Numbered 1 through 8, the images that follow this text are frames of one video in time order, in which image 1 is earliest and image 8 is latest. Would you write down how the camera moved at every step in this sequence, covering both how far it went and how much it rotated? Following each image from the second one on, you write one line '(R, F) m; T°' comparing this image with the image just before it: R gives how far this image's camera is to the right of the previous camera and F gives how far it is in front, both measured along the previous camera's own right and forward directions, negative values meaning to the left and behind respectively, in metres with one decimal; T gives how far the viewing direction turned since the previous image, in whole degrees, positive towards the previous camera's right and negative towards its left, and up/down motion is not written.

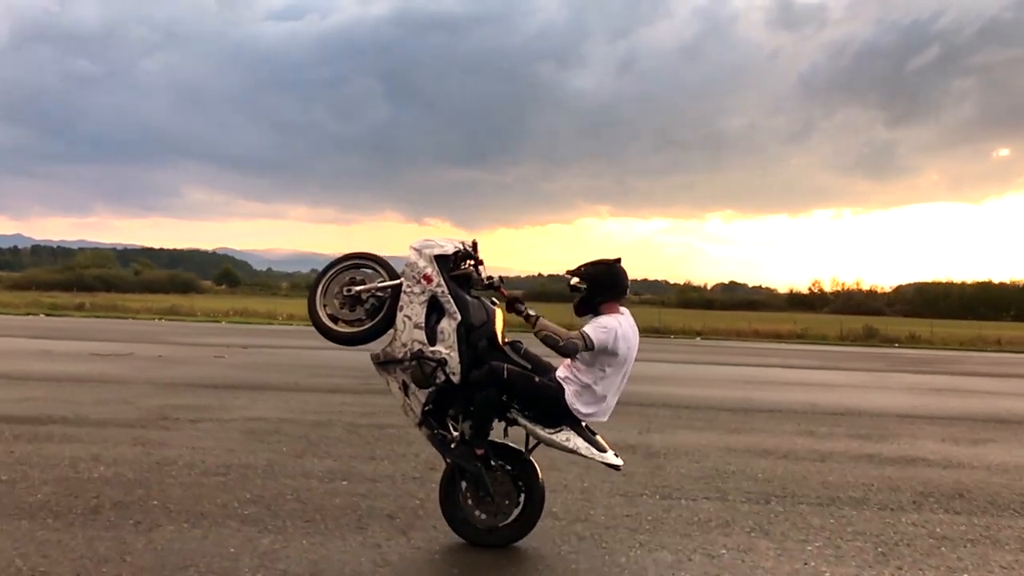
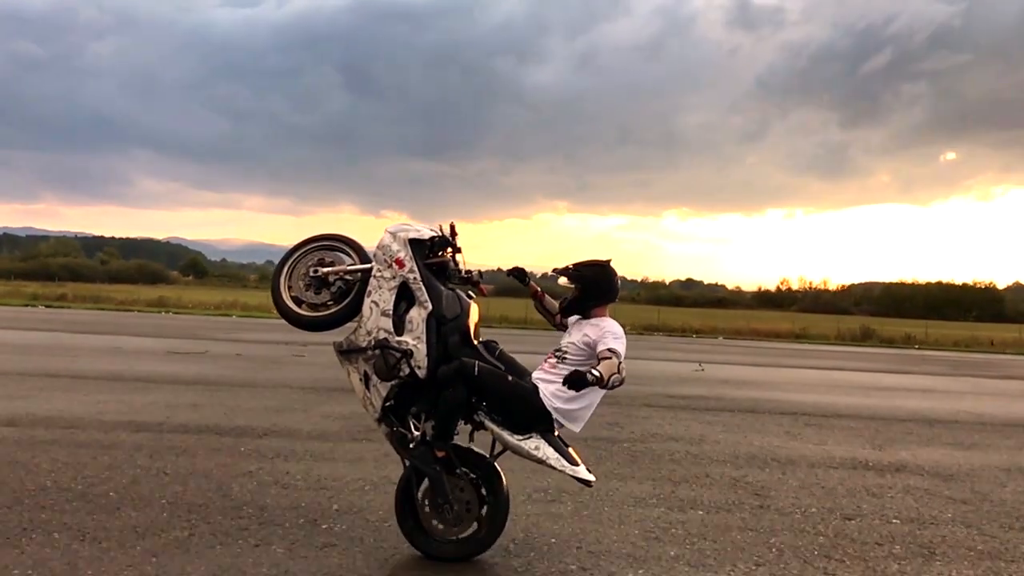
(-1.8, +0.4) m; +2°
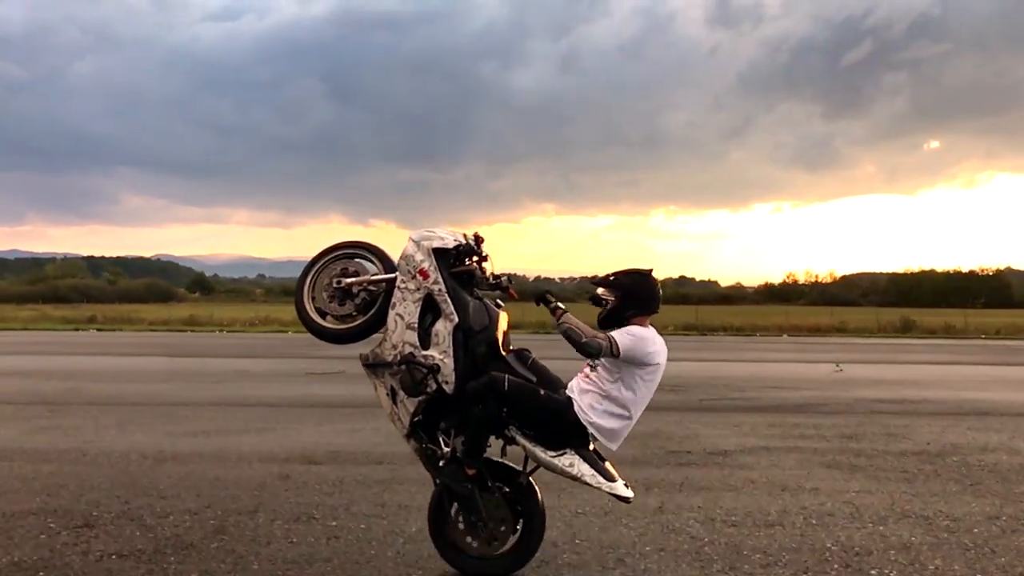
(-1.9, +0.3) m; 0°
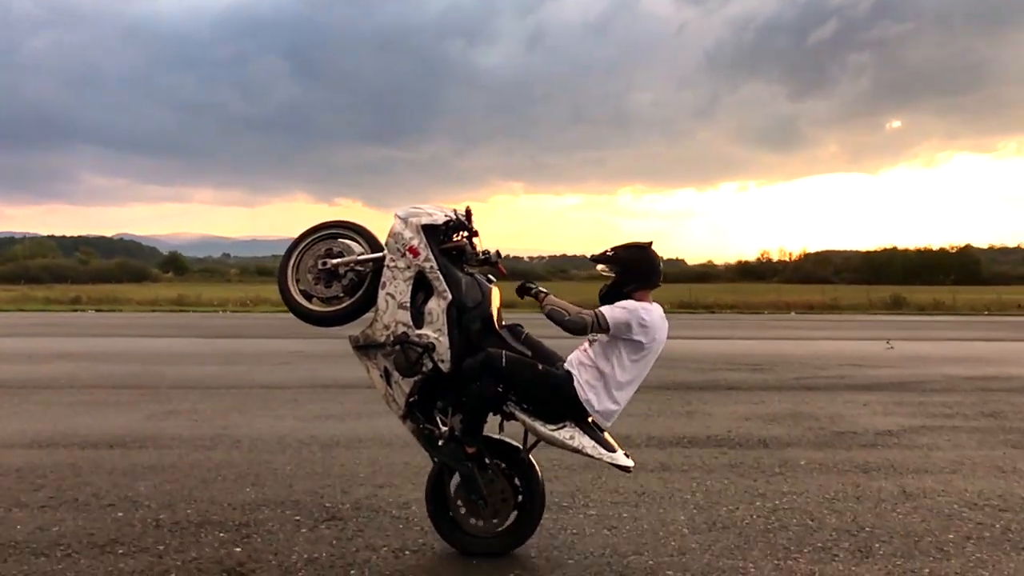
(-1.1, +0.2) m; +2°
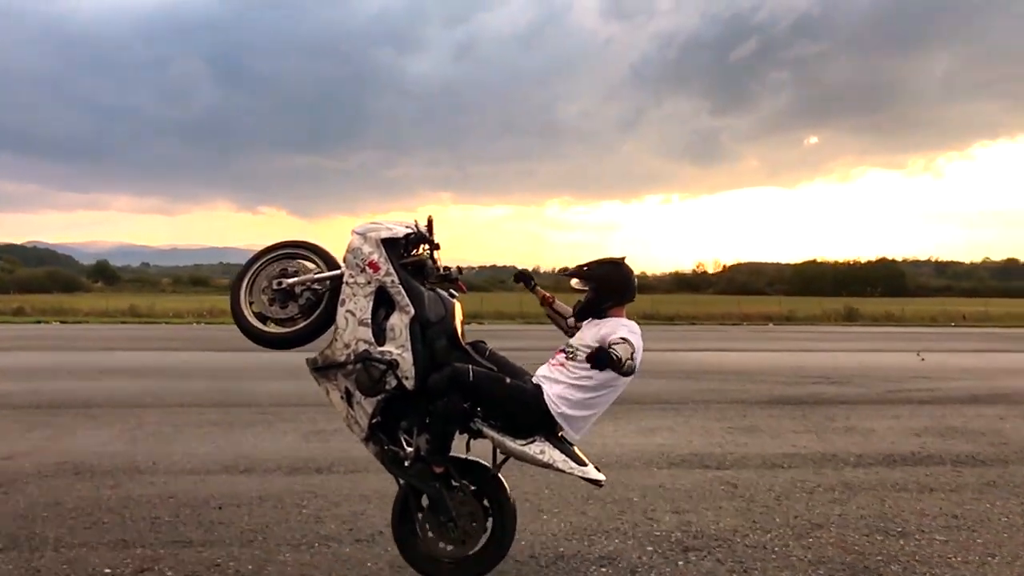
(-1.5, +0.2) m; +4°
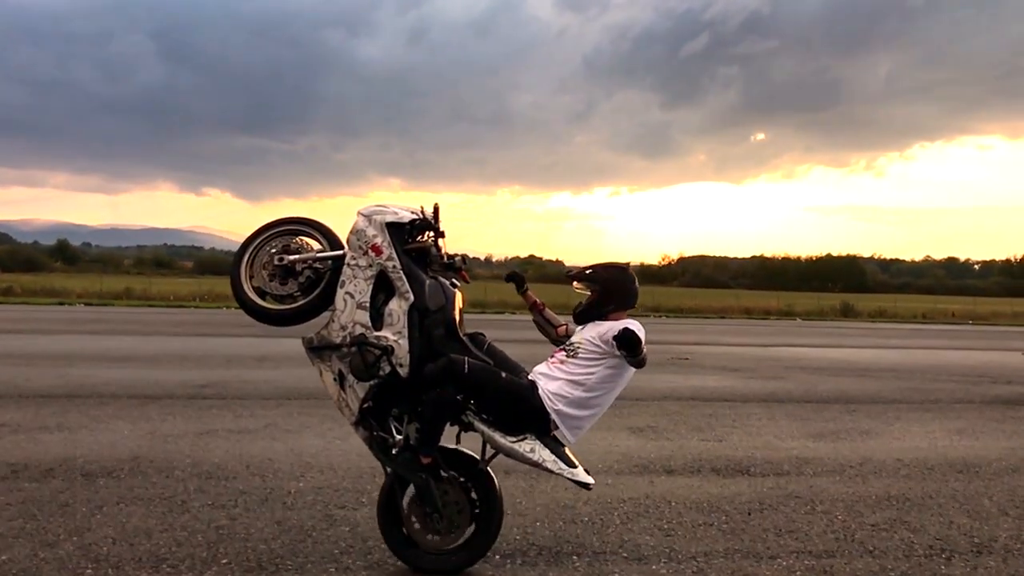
(-2.3, +0.2) m; +2°
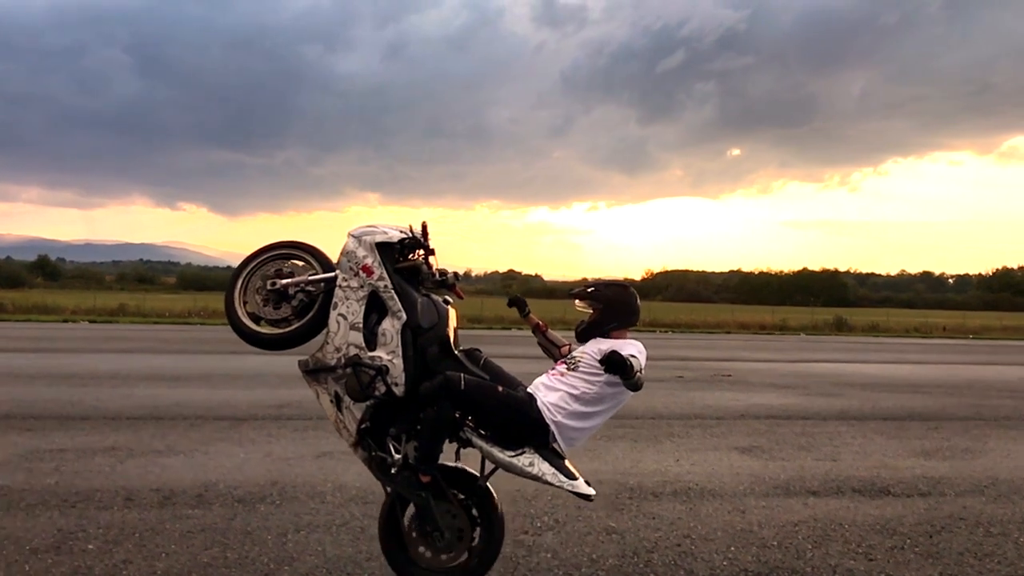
(-0.8, 0.0) m; +1°
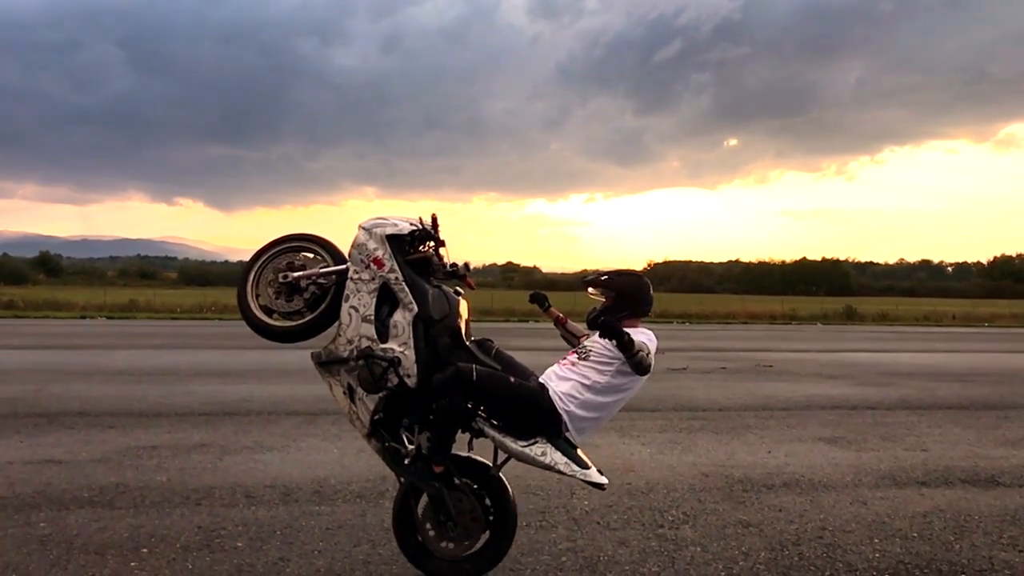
(-0.5, 0.0) m; 0°
